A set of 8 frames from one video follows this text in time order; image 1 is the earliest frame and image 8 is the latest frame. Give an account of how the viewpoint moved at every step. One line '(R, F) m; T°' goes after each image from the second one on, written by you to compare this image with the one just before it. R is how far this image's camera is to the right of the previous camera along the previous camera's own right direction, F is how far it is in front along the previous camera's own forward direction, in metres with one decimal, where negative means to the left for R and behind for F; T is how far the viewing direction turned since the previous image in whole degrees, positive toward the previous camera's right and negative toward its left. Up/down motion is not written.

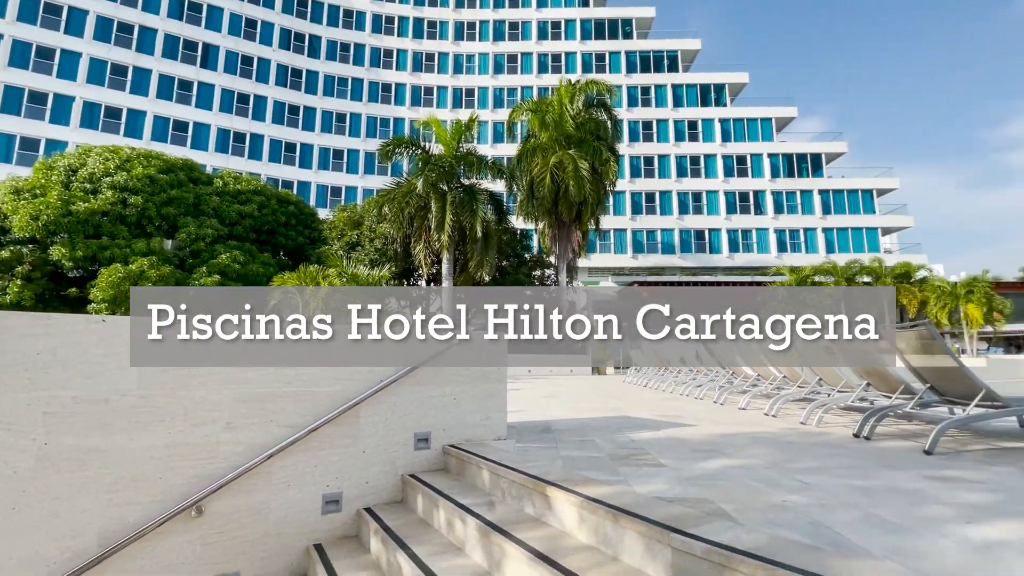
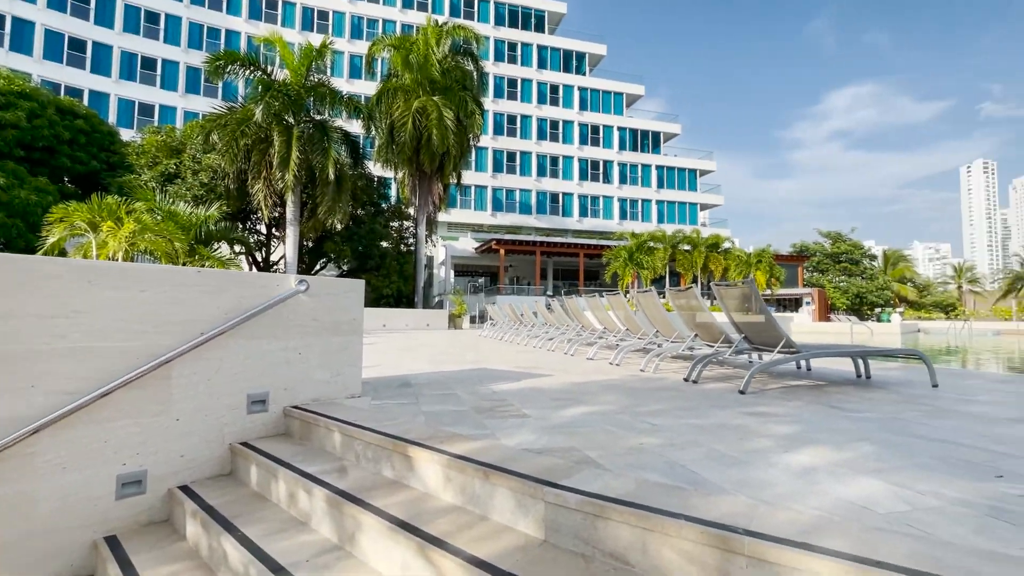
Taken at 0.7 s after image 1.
(0.0, +0.2) m; +17°
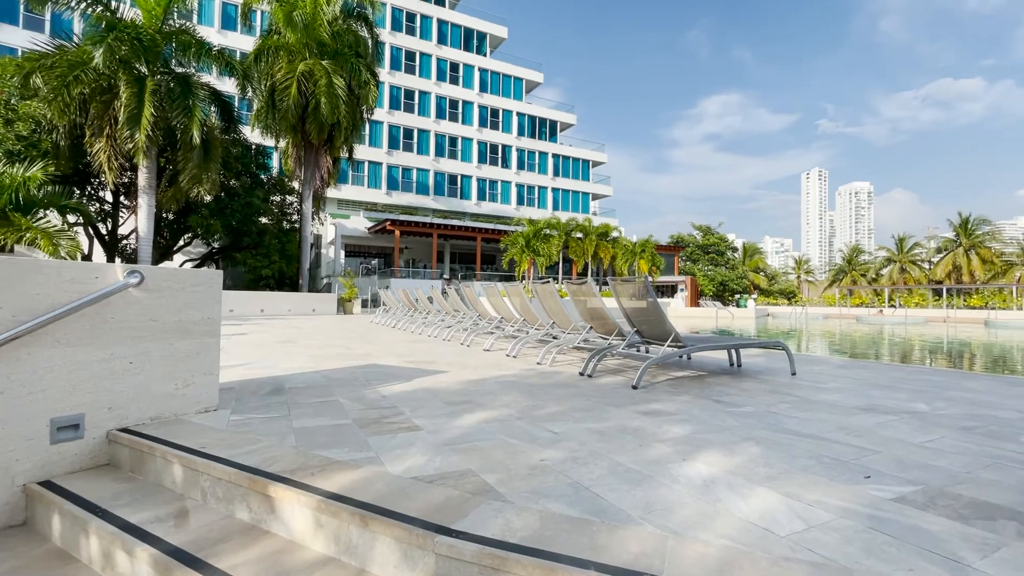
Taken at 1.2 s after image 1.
(0.0, +0.2) m; +12°
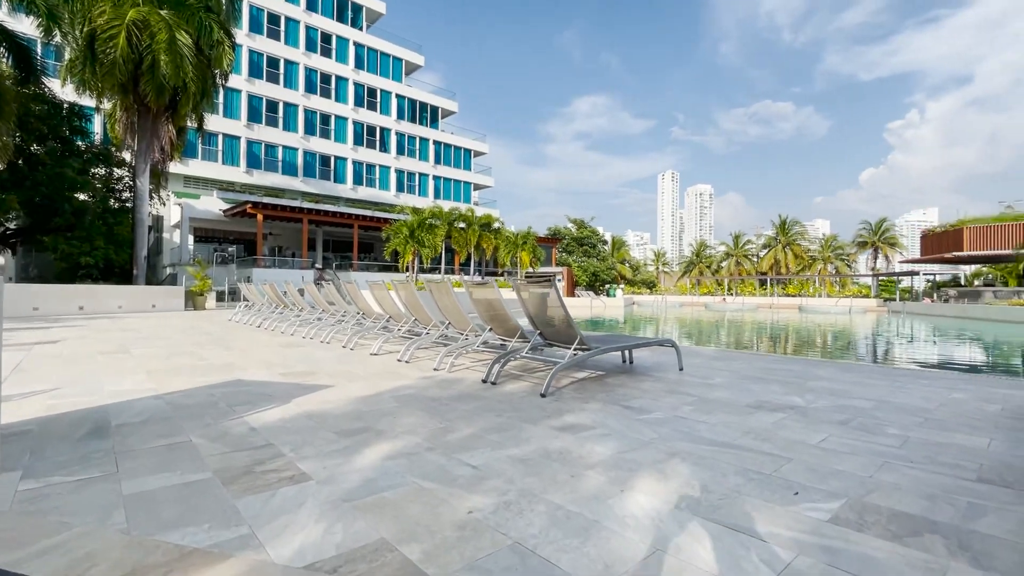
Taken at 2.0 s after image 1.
(-0.1, +0.3) m; +14°
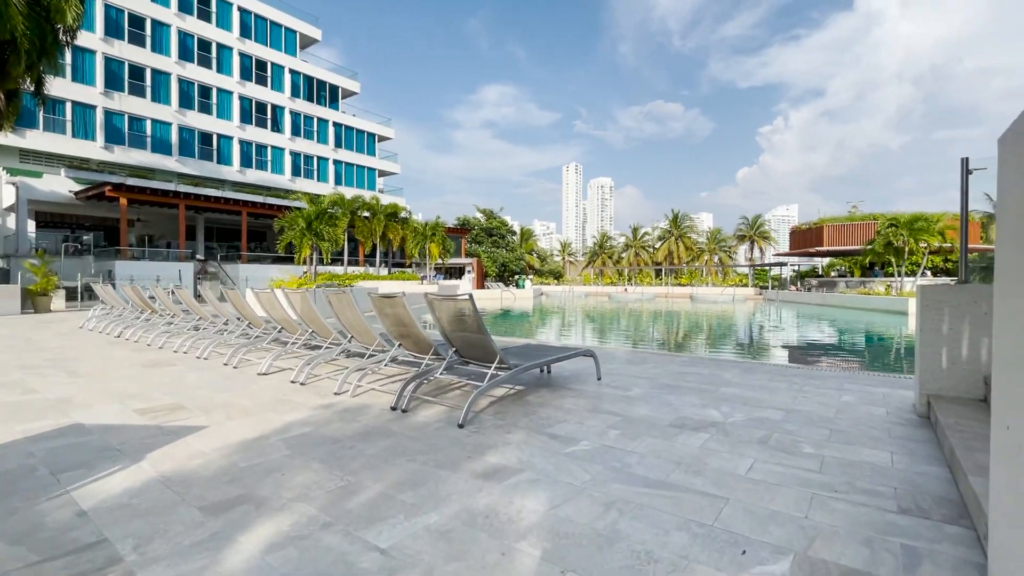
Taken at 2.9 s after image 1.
(0.0, +0.3) m; +11°
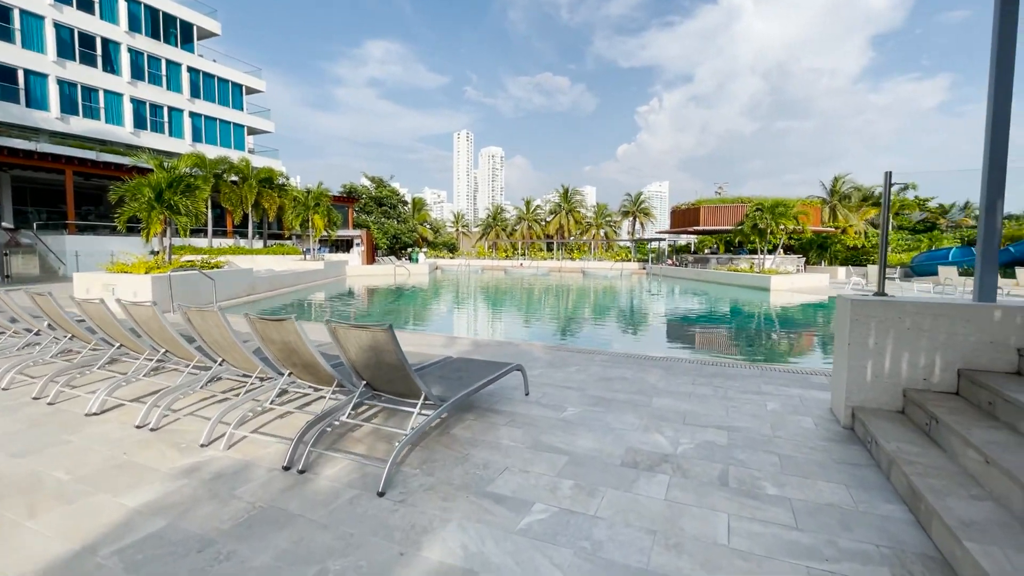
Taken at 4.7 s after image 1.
(-0.2, +0.6) m; +13°
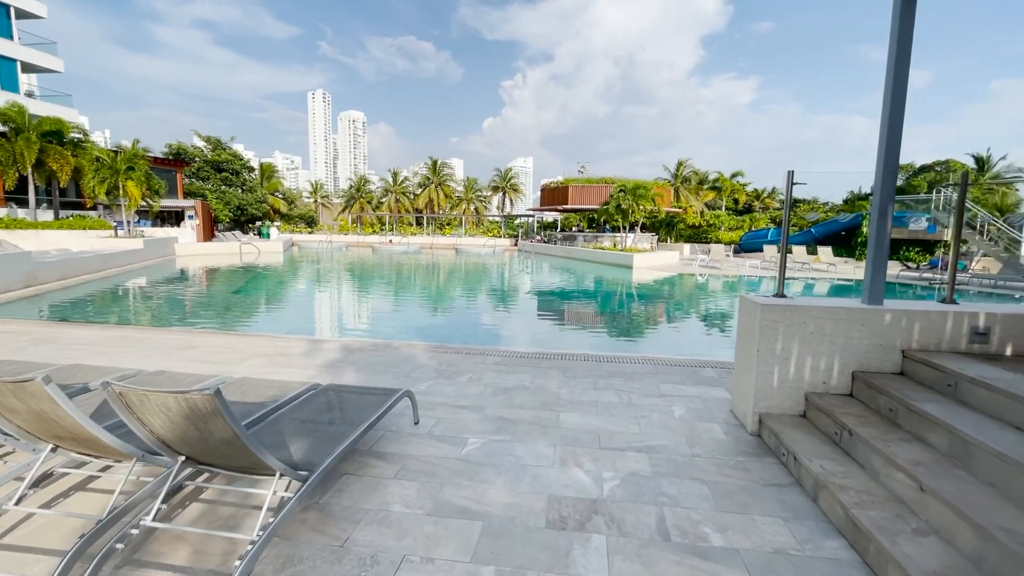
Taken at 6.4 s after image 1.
(-0.1, +0.7) m; +16°
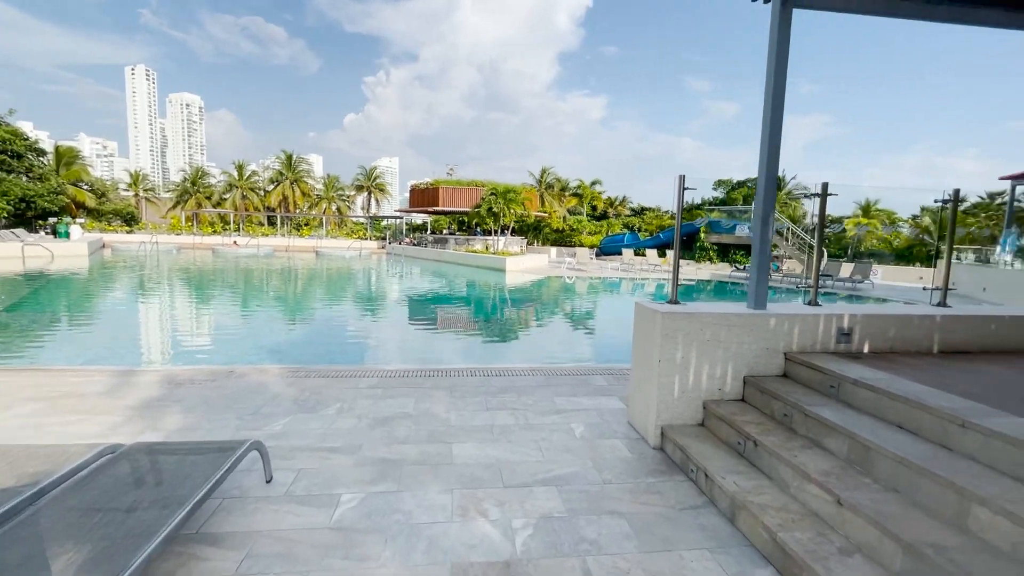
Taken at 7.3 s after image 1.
(-0.1, +0.5) m; +16°
